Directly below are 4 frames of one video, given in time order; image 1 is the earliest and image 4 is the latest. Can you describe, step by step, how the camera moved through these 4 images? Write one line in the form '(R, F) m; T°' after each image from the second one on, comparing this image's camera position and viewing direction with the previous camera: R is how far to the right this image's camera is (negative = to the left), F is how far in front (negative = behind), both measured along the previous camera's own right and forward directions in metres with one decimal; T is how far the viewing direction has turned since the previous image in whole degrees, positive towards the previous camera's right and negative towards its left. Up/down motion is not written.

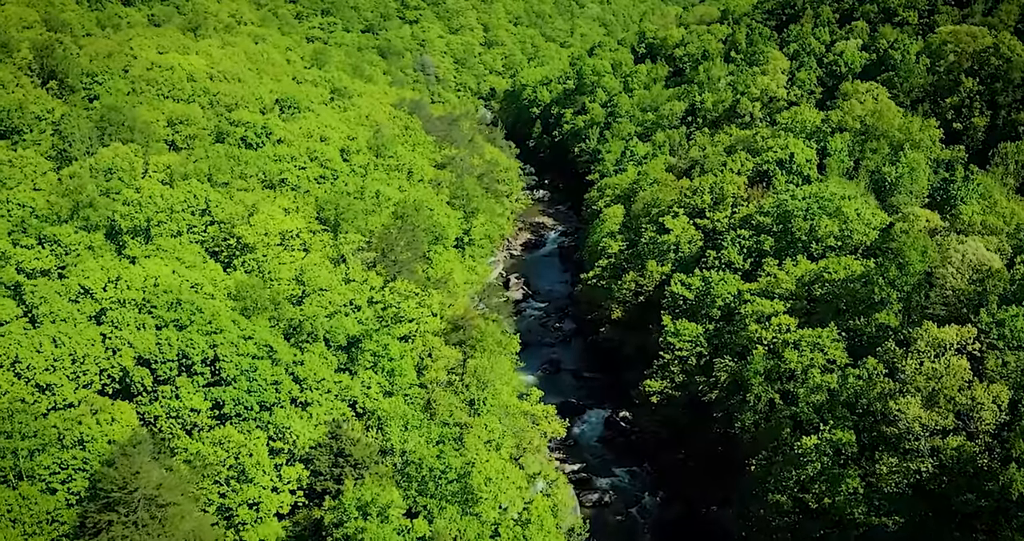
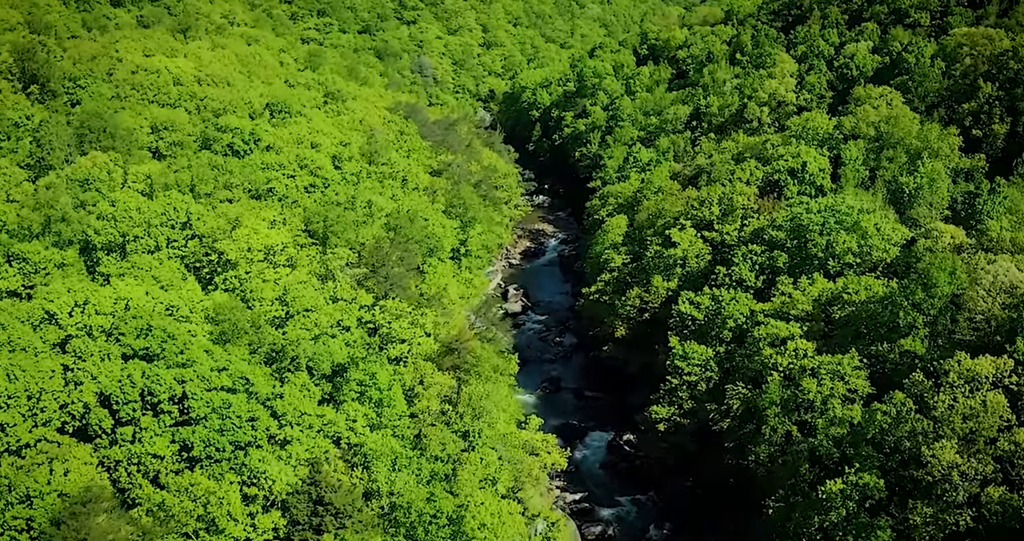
(+0.1, +3.0) m; 0°
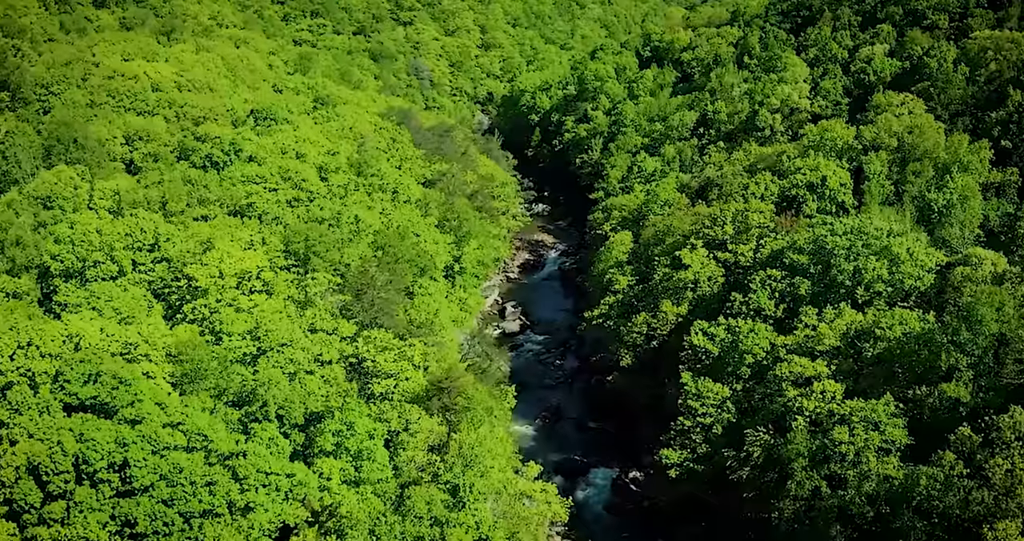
(+0.2, +4.2) m; 0°
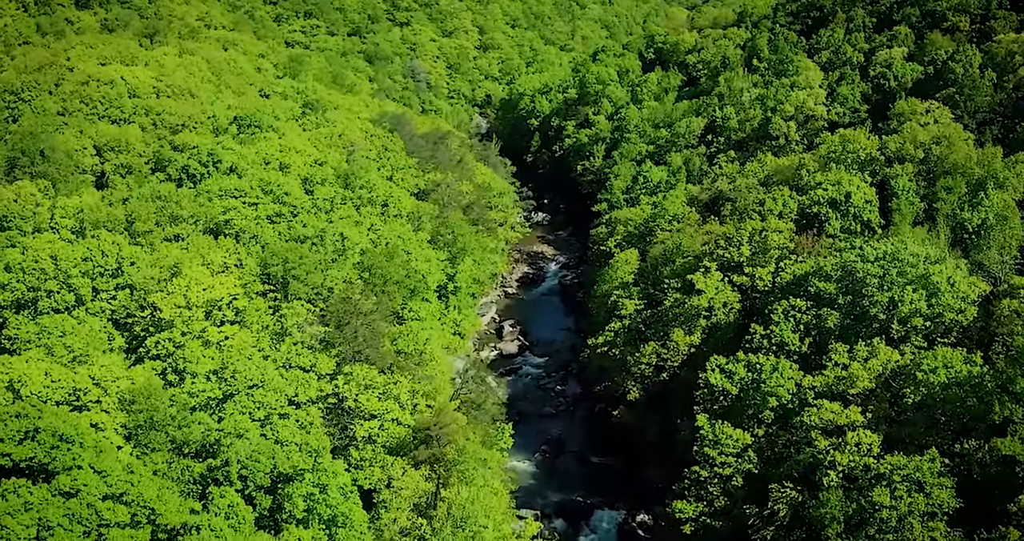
(+0.1, +4.2) m; 0°
